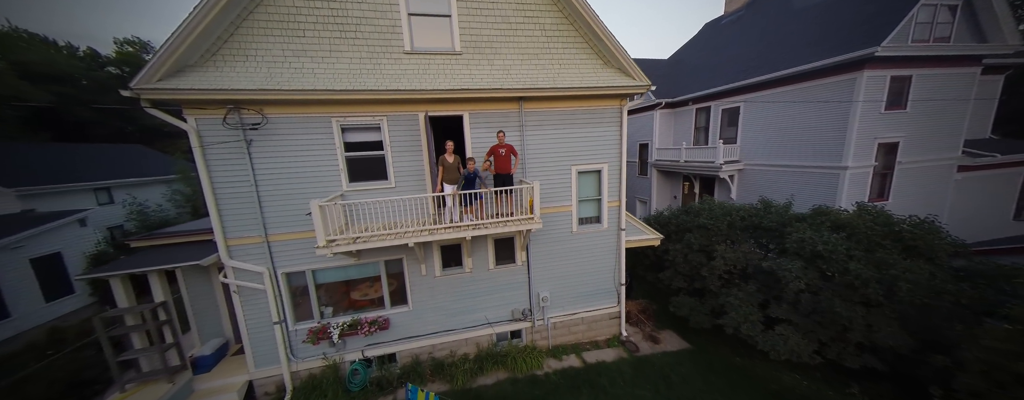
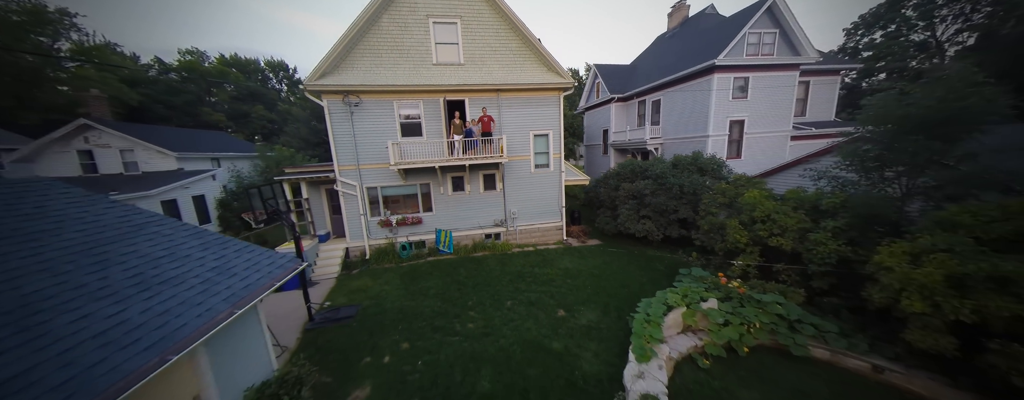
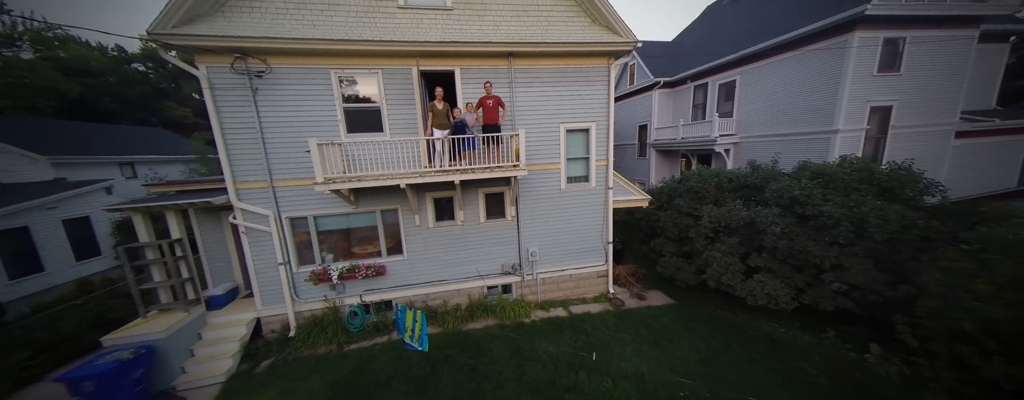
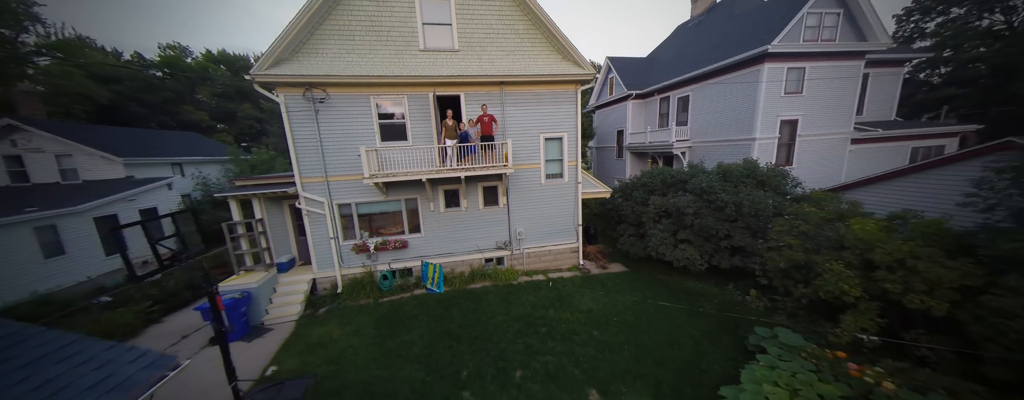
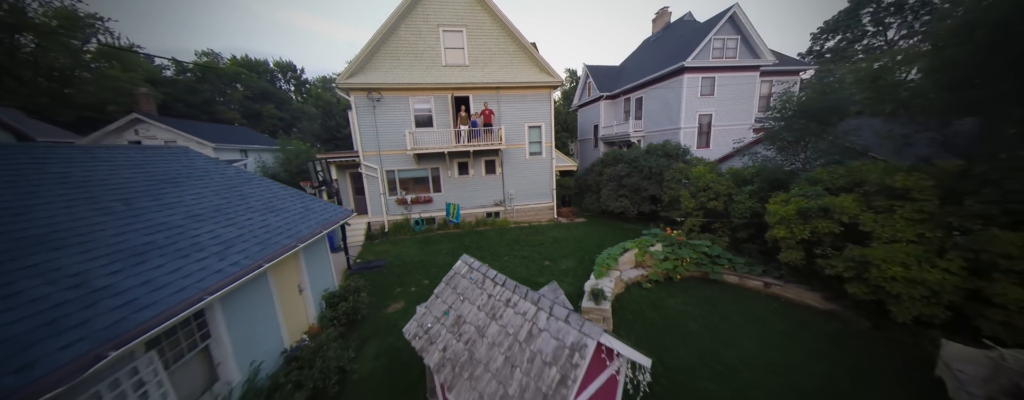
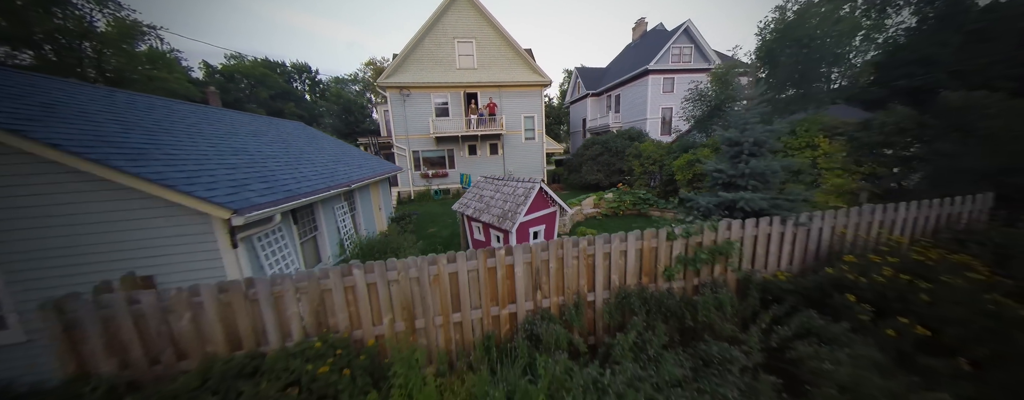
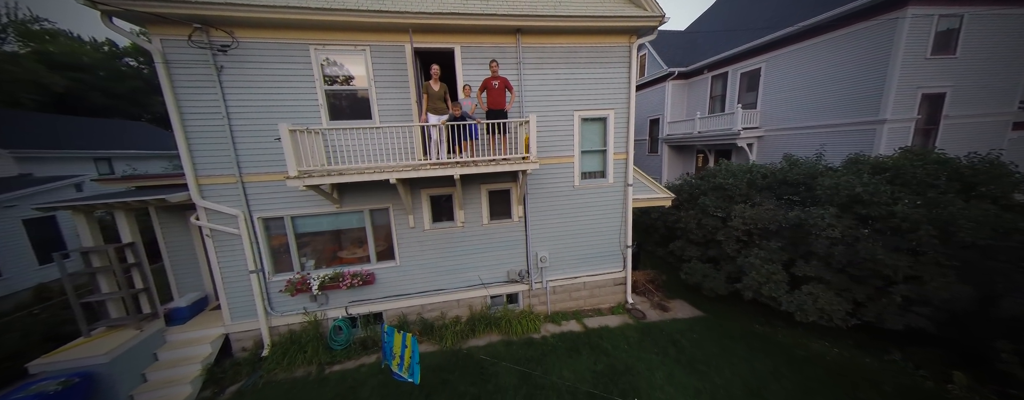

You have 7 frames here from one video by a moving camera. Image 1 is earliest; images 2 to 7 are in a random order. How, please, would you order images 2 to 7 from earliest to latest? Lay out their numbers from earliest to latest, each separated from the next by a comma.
7, 3, 4, 2, 5, 6
